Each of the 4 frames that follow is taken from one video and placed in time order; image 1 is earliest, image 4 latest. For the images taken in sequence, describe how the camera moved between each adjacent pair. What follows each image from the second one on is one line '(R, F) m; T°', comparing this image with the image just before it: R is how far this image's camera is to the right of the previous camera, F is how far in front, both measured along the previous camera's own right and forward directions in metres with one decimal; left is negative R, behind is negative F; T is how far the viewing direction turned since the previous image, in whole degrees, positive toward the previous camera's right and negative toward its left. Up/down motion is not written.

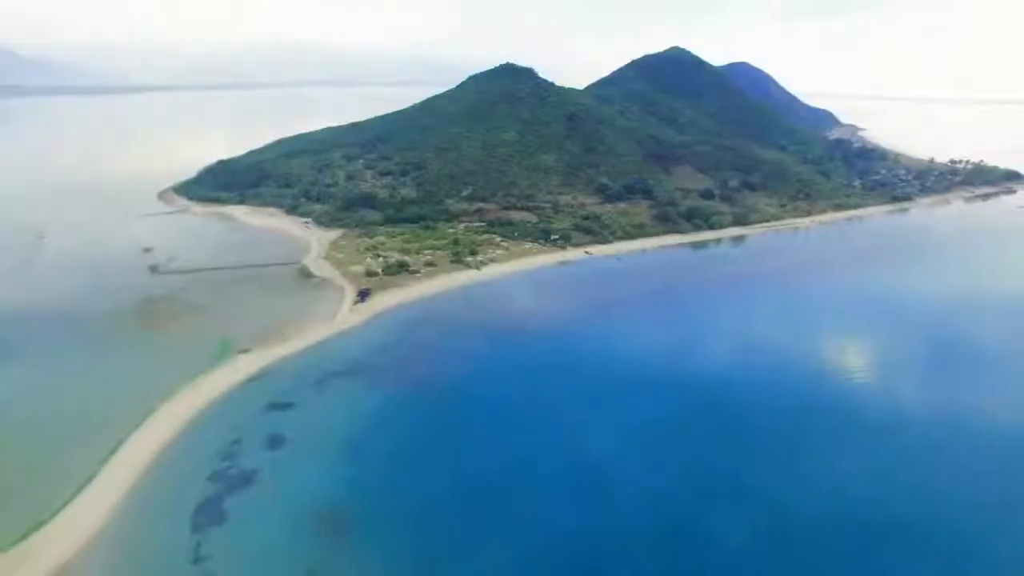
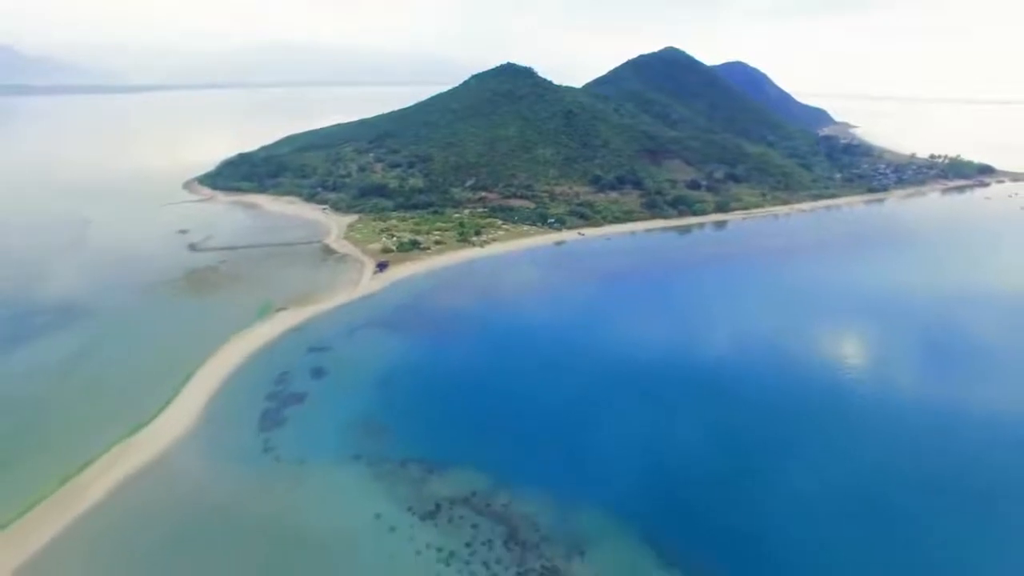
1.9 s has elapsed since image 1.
(0.0, -6.0) m; 0°
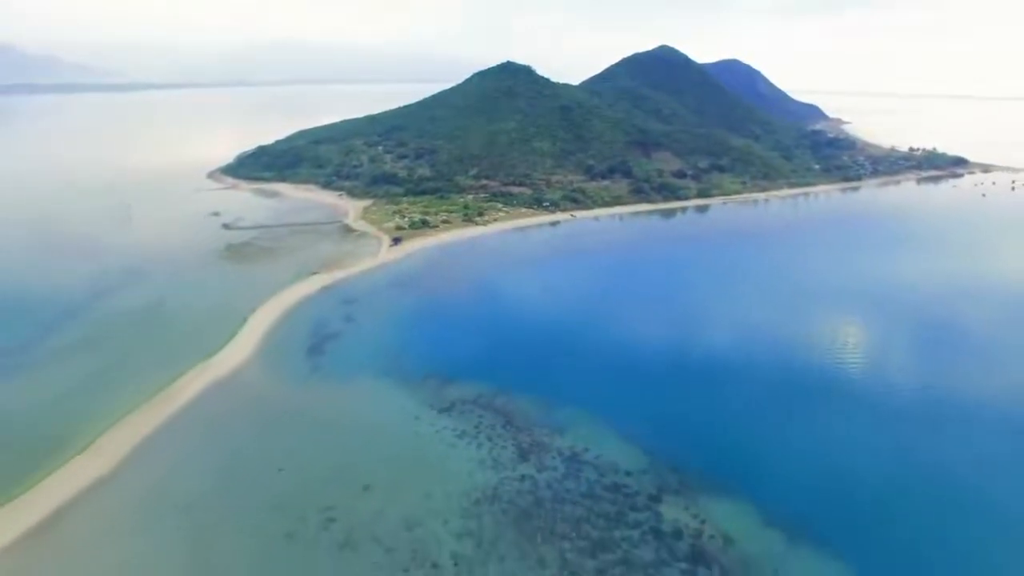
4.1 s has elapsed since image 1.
(+0.2, -6.8) m; 0°
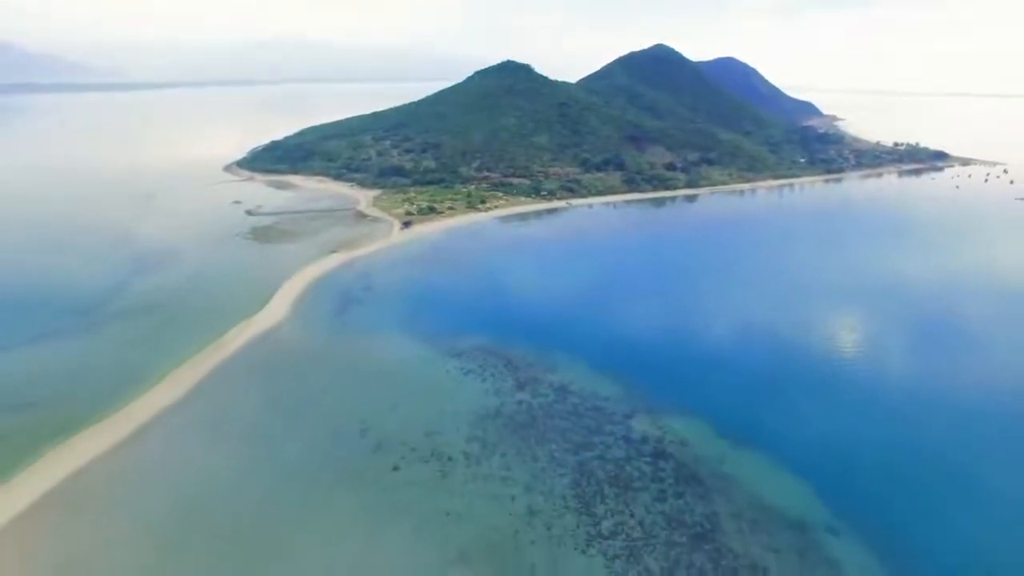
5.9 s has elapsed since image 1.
(+0.1, -5.4) m; 0°
